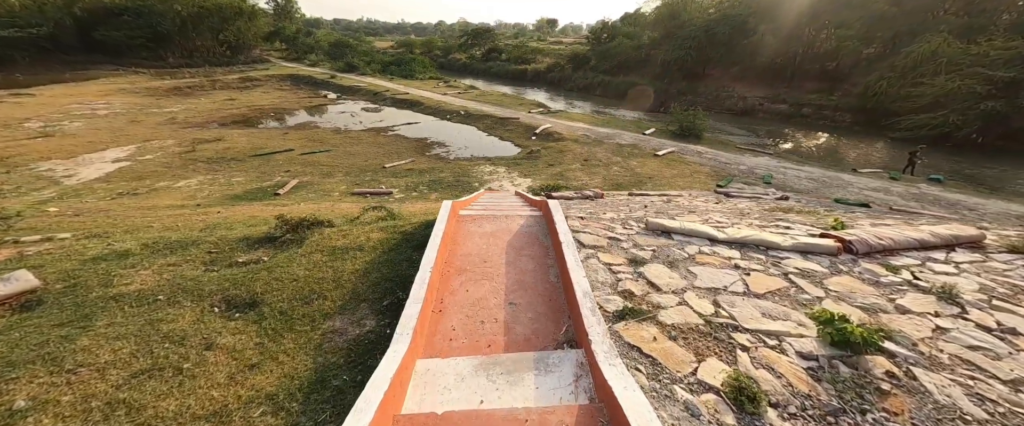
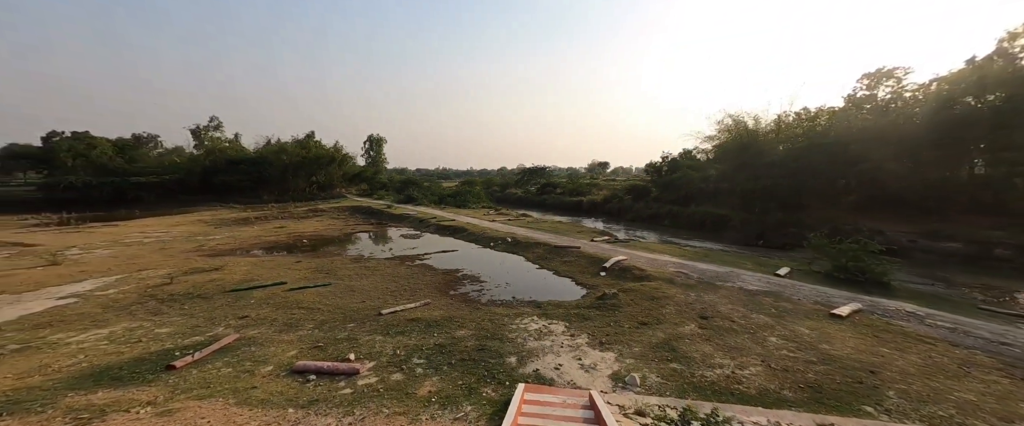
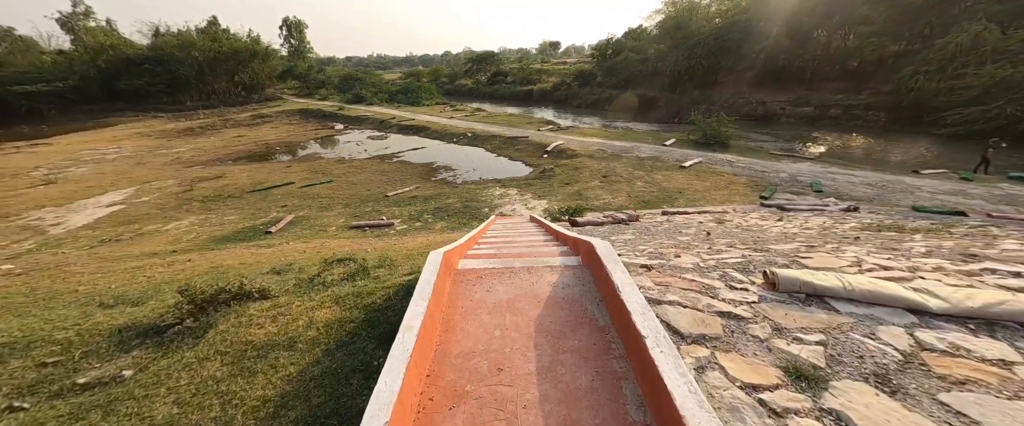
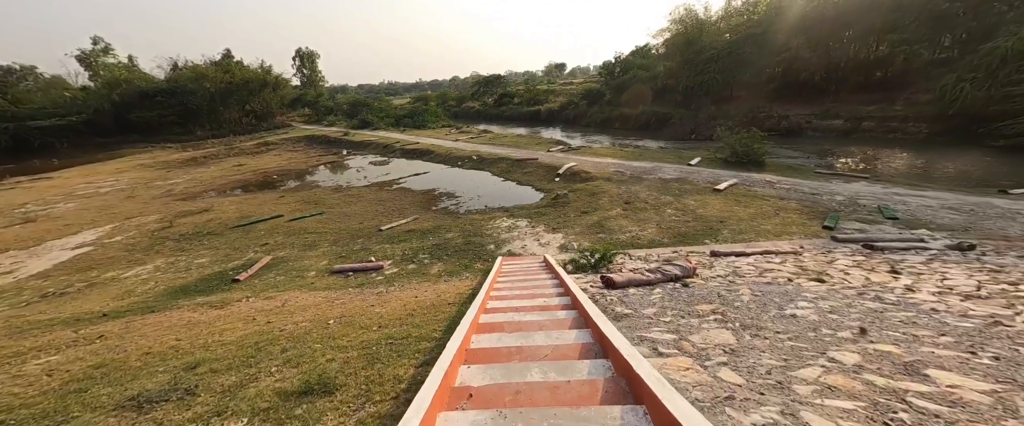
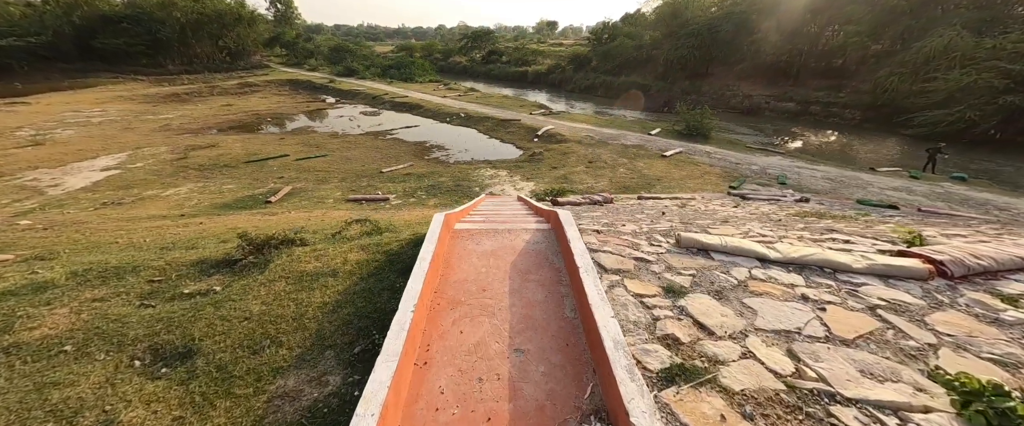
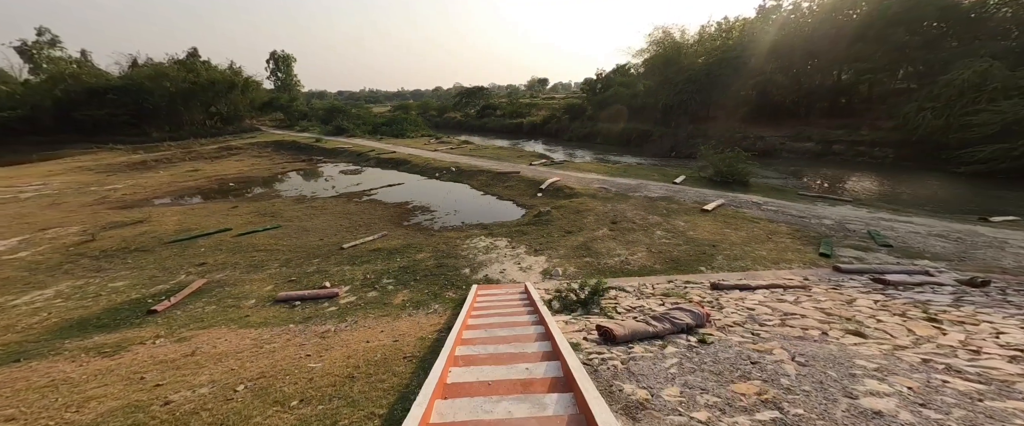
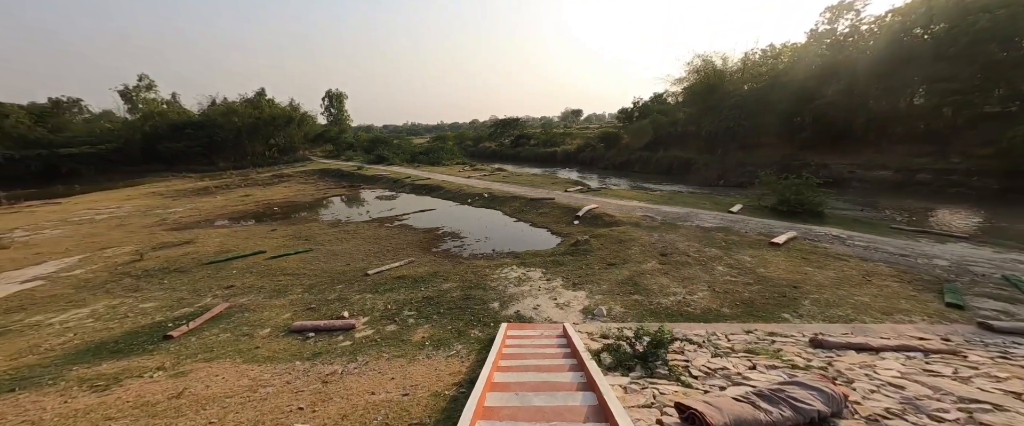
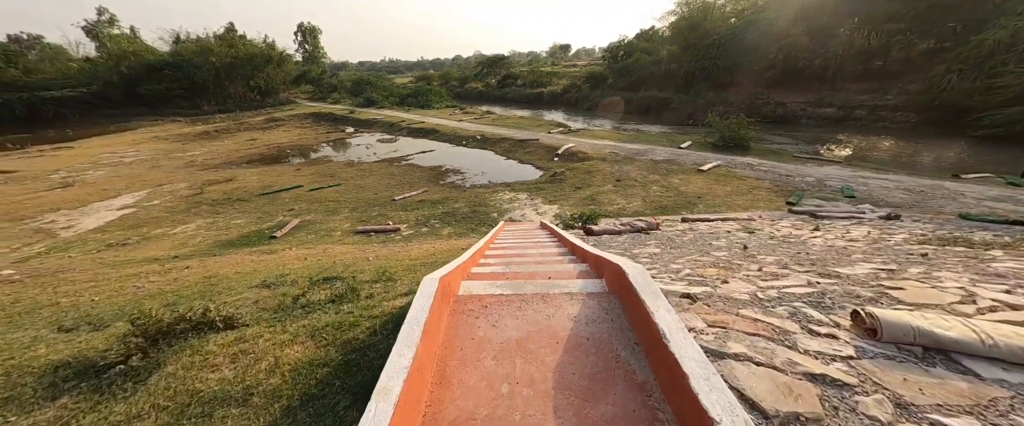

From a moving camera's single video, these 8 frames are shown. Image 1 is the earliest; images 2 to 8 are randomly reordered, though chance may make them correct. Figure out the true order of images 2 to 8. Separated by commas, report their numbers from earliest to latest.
5, 3, 8, 4, 6, 7, 2
